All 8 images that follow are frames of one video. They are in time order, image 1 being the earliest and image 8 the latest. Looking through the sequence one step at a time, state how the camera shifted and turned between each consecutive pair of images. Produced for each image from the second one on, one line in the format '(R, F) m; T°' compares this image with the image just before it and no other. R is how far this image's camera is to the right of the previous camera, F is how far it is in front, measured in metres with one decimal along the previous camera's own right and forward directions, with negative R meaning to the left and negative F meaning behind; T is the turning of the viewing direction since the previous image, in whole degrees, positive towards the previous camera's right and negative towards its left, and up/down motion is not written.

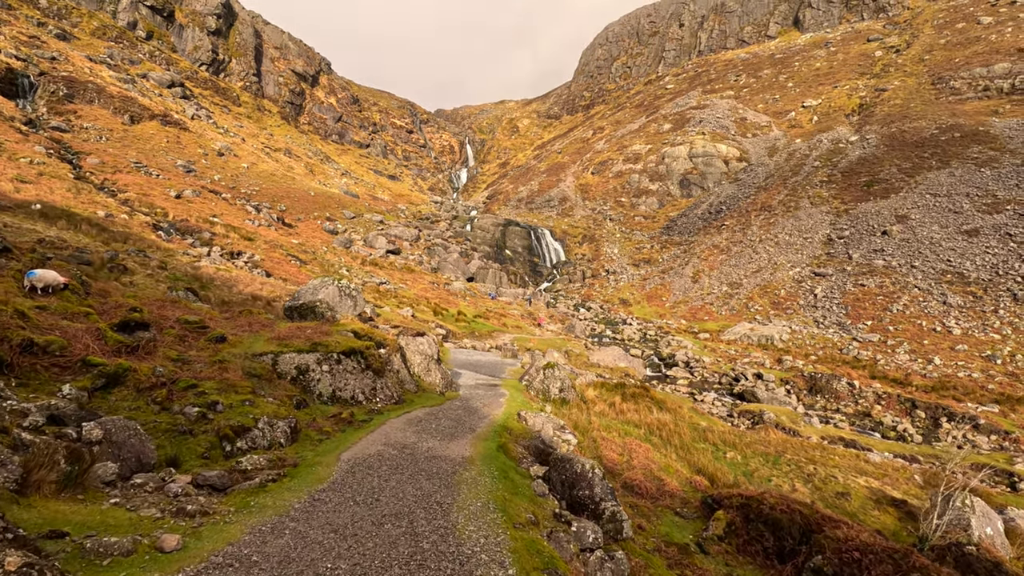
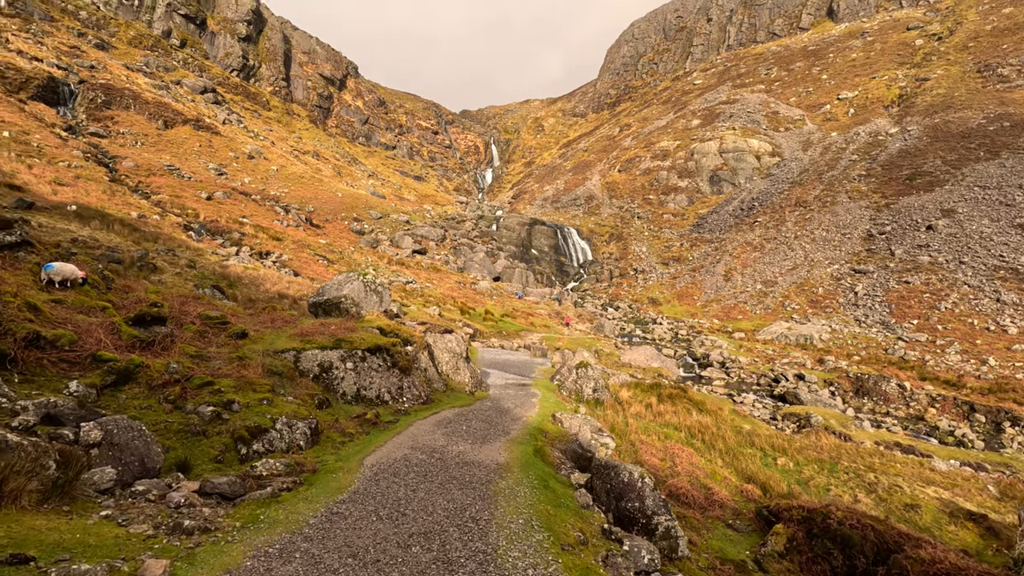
(-0.4, +1.4) m; -3°
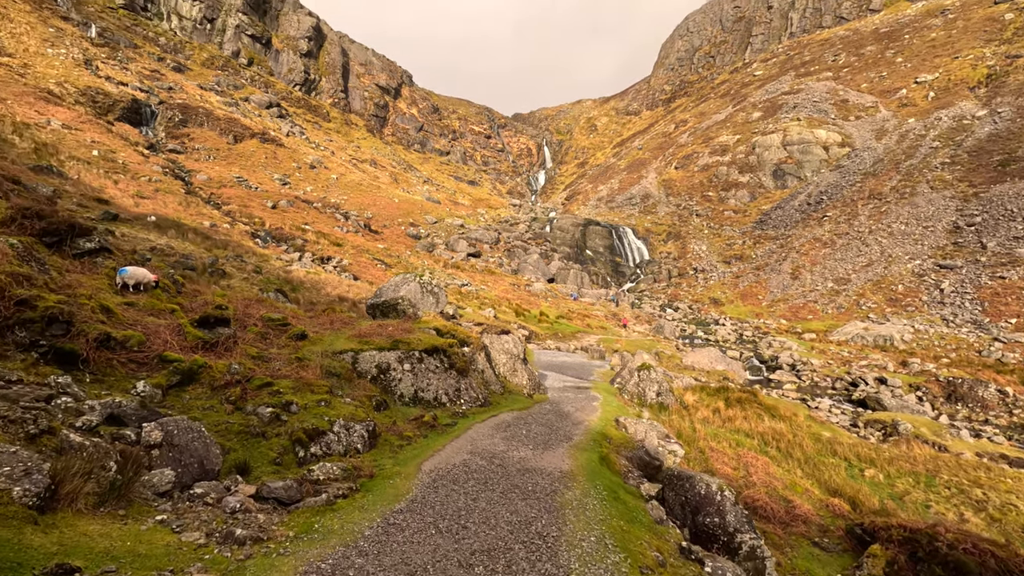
(-0.2, +0.9) m; -7°
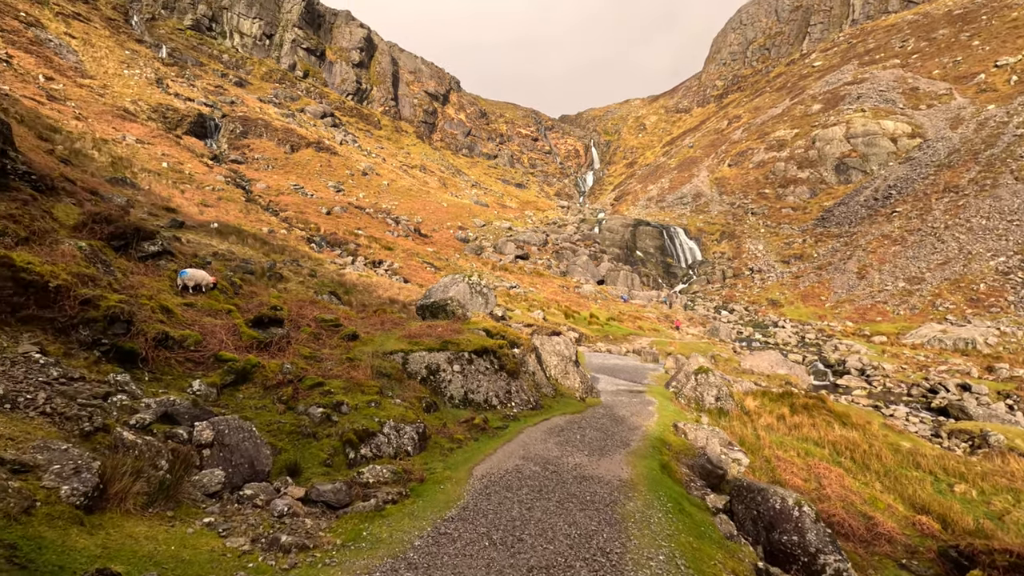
(-0.2, +0.7) m; -6°
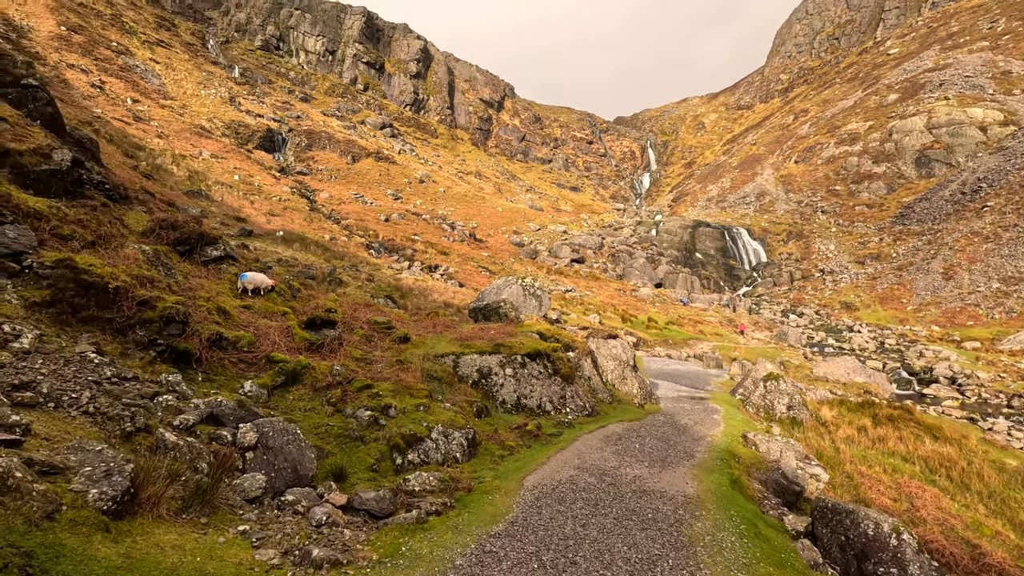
(+0.1, +0.7) m; -7°
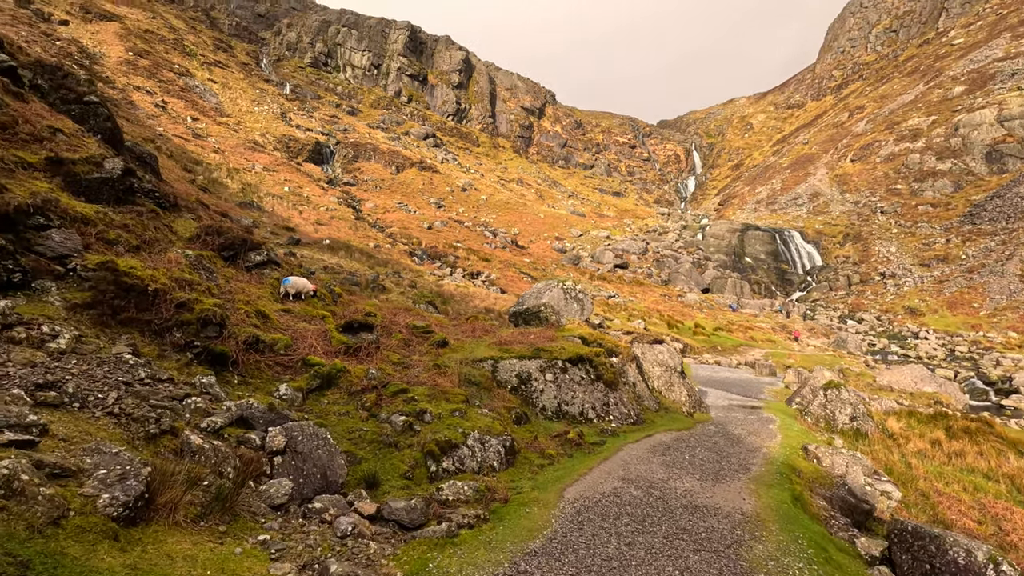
(+0.1, +0.6) m; -5°
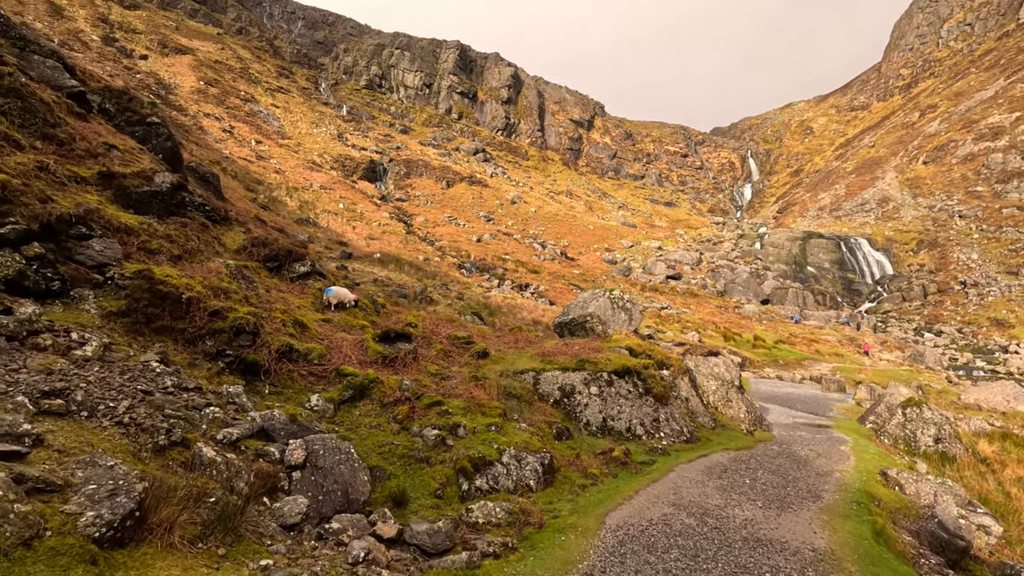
(+0.2, +0.7) m; -6°
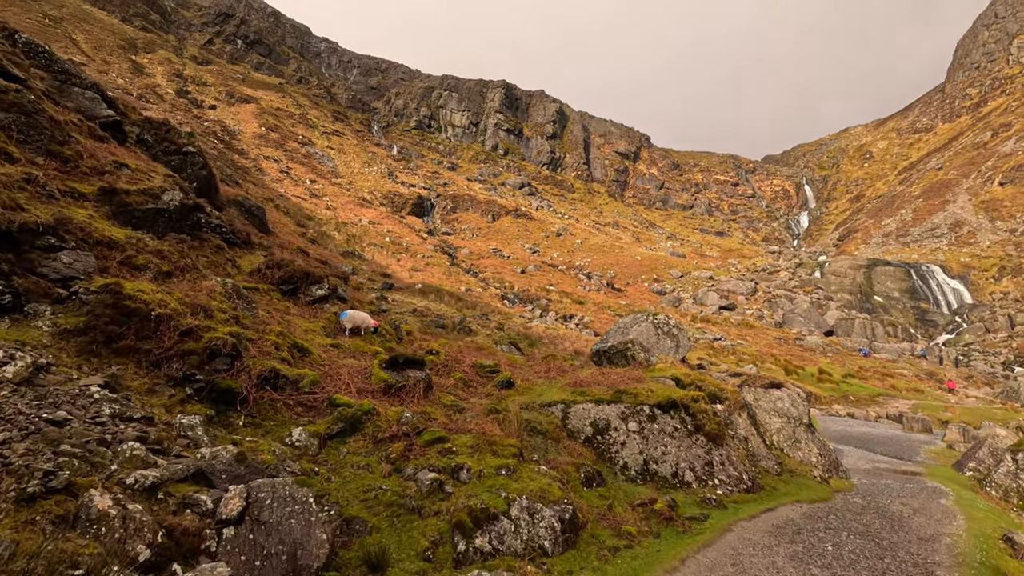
(+0.7, +1.7) m; -6°
